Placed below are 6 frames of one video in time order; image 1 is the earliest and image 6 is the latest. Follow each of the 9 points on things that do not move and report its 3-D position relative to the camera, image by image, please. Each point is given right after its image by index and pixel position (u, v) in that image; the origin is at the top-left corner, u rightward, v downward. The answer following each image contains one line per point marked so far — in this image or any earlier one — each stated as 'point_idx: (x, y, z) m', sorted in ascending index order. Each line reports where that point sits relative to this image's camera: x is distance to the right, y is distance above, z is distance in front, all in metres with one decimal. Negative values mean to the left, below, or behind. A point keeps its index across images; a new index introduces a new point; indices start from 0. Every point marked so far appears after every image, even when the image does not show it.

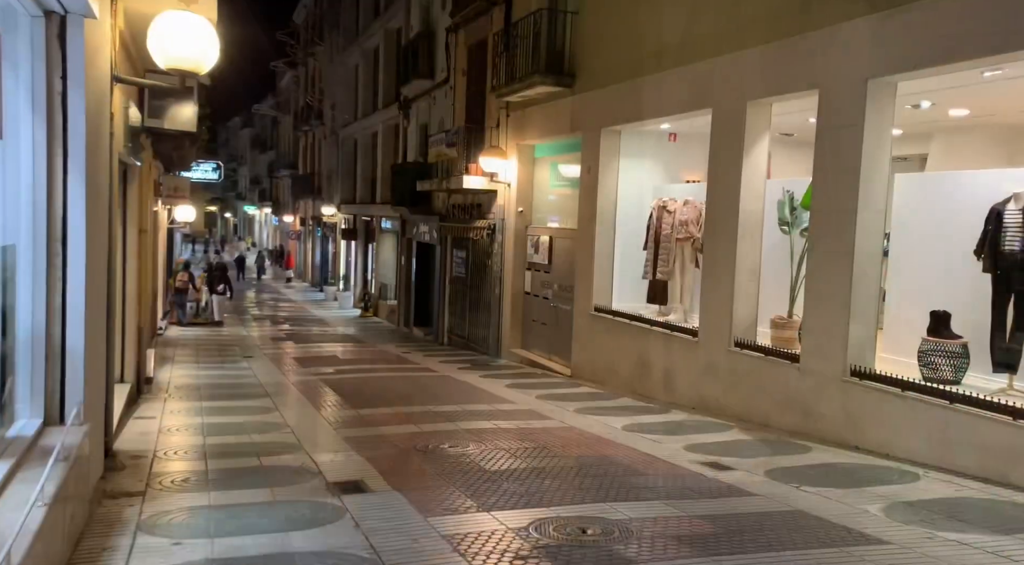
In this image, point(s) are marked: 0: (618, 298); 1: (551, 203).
0: (+1.5, -0.2, +13.8) m
1: (+0.6, +1.3, +16.4) m
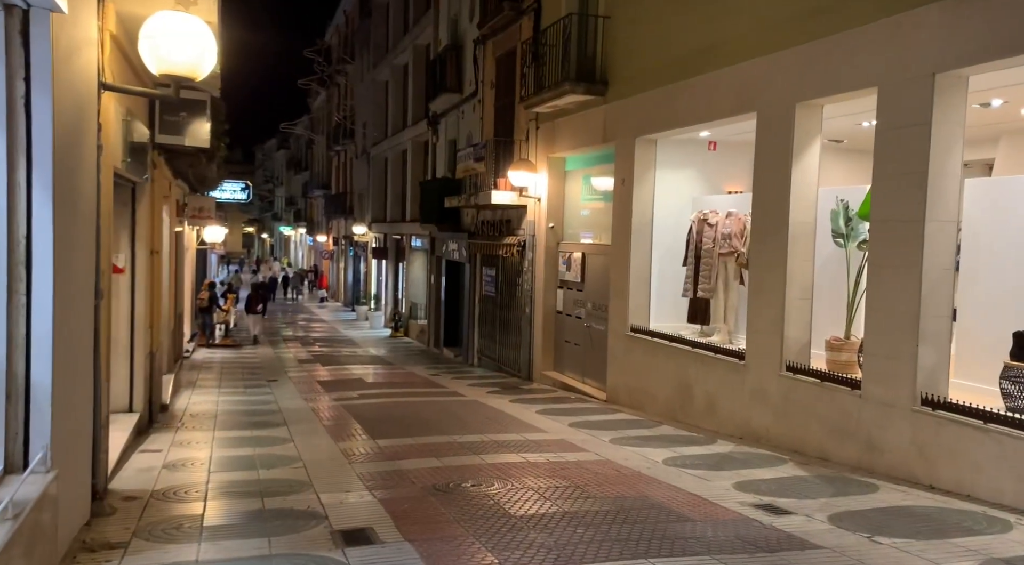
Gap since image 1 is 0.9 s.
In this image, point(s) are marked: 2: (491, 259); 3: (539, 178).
0: (+1.9, -0.5, +12.9) m
1: (+1.1, +1.0, +15.6) m
2: (-0.4, +0.5, +19.4) m
3: (+0.5, +1.8, +16.6) m
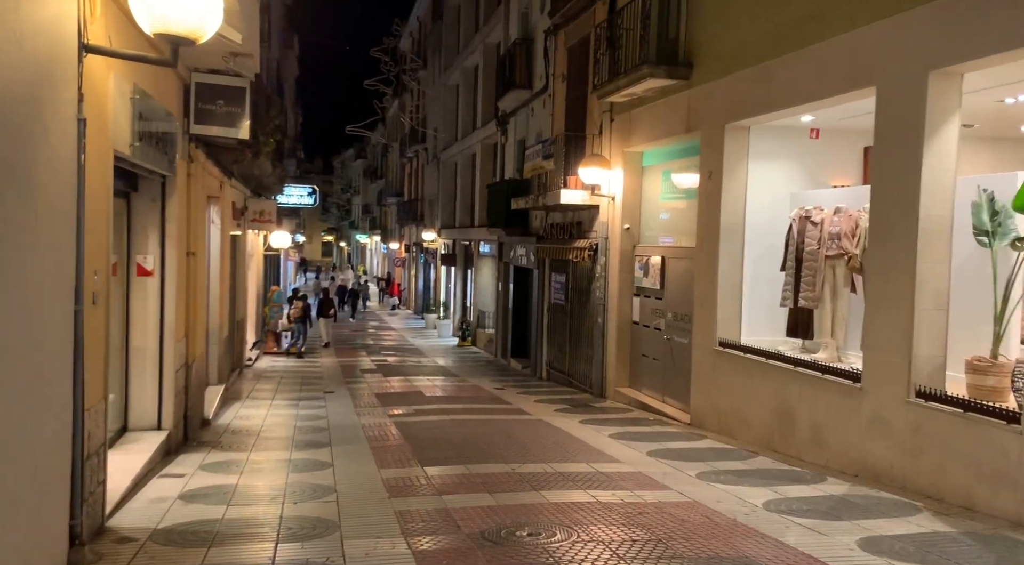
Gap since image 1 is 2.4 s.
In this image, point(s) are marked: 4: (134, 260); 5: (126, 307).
0: (+2.7, -0.5, +11.3) m
1: (+2.1, +0.9, +14.1) m
2: (+0.9, +0.3, +17.9) m
3: (+1.6, +1.7, +15.1) m
4: (-3.9, +0.2, +10.2) m
5: (-4.0, -0.3, +10.2) m
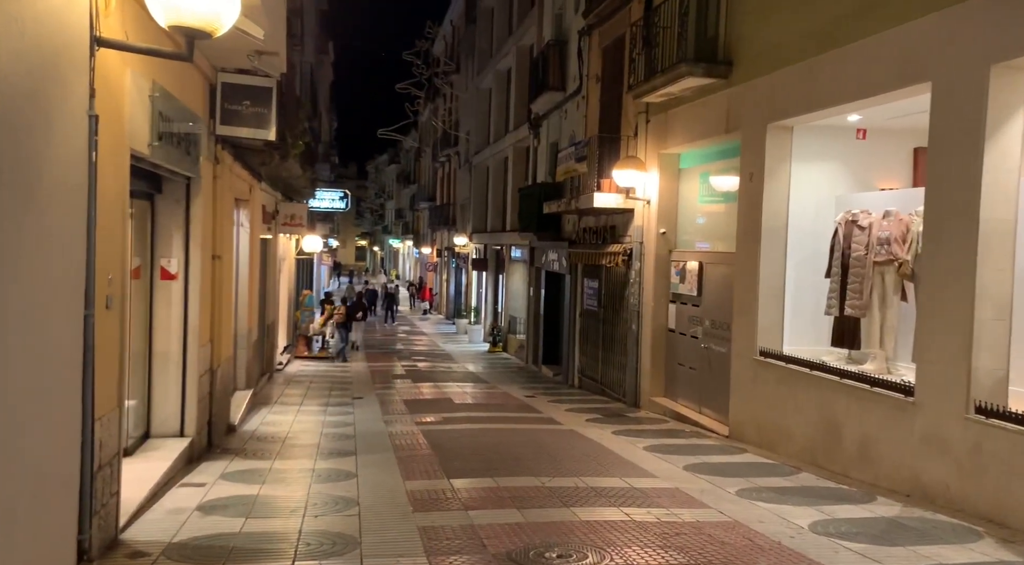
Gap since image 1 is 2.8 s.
0: (+3.1, -0.6, +10.9) m
1: (+2.6, +0.8, +13.7) m
2: (+1.5, +0.2, +17.5) m
3: (+2.0, +1.6, +14.7) m
4: (-3.6, +0.2, +9.9) m
5: (-3.7, -0.3, +9.9) m
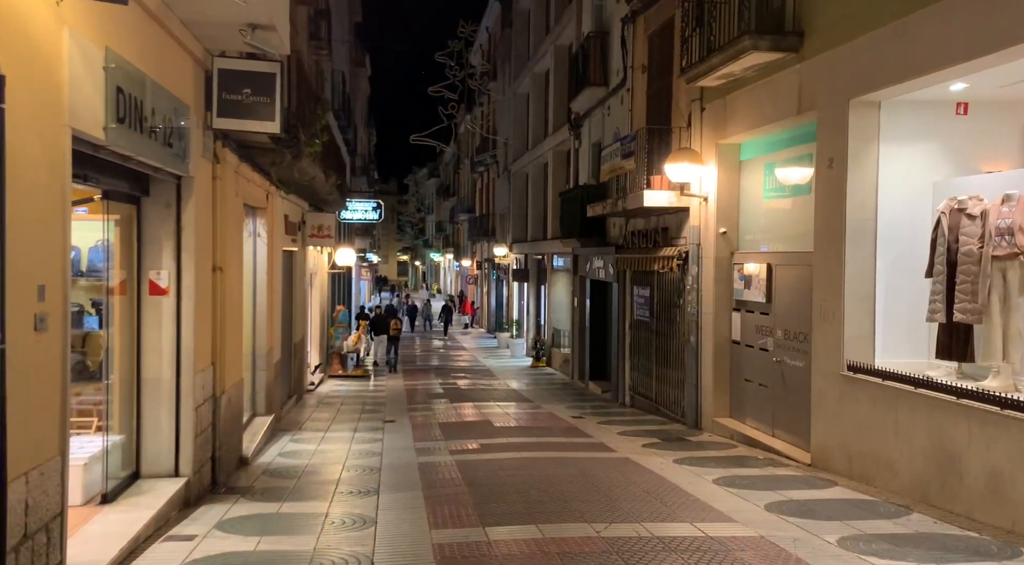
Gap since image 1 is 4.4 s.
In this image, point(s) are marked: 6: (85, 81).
0: (+3.5, -0.6, +9.2) m
1: (+3.1, +0.7, +12.1) m
2: (+2.1, +0.1, +16.0) m
3: (+2.6, +1.5, +13.1) m
4: (-3.2, +0.1, +8.6) m
5: (-3.3, -0.4, +8.6) m
6: (-2.4, +1.1, +5.5) m
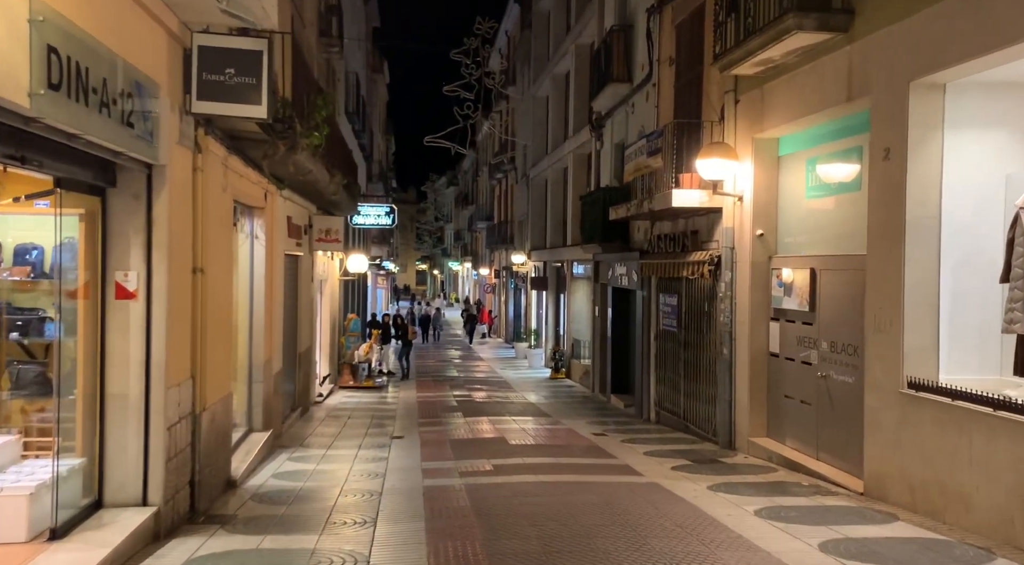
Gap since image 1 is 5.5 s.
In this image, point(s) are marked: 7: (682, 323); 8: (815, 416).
0: (+3.6, -0.7, +8.1) m
1: (+3.3, +0.7, +10.9) m
2: (+2.4, 0.0, +14.9) m
3: (+2.8, +1.4, +12.0) m
4: (-3.1, 0.0, +7.6) m
5: (-3.2, -0.4, +7.6) m
6: (-2.3, +1.1, +4.5) m
7: (+2.5, -0.6, +14.2) m
8: (+3.2, -1.4, +10.4) m
